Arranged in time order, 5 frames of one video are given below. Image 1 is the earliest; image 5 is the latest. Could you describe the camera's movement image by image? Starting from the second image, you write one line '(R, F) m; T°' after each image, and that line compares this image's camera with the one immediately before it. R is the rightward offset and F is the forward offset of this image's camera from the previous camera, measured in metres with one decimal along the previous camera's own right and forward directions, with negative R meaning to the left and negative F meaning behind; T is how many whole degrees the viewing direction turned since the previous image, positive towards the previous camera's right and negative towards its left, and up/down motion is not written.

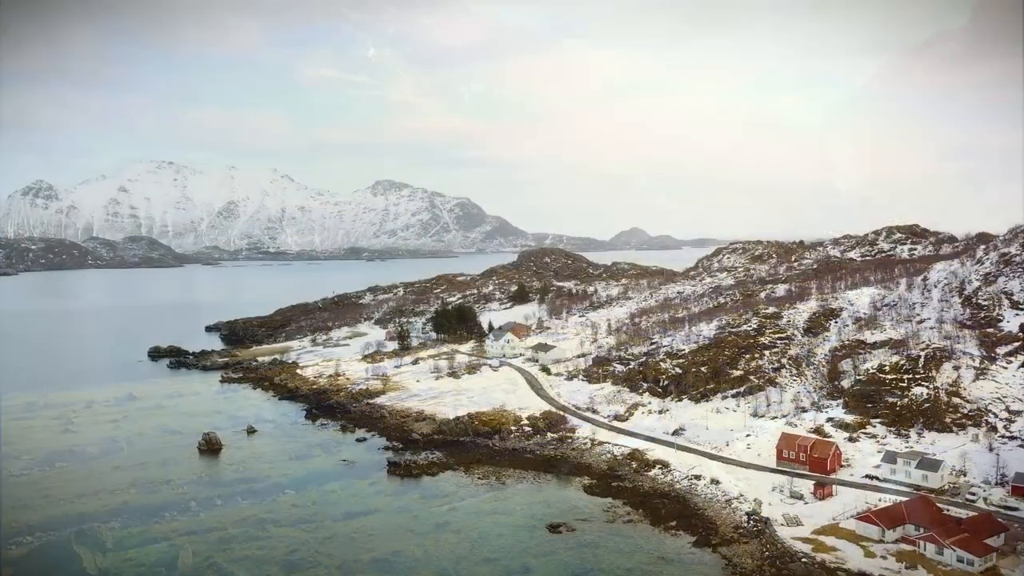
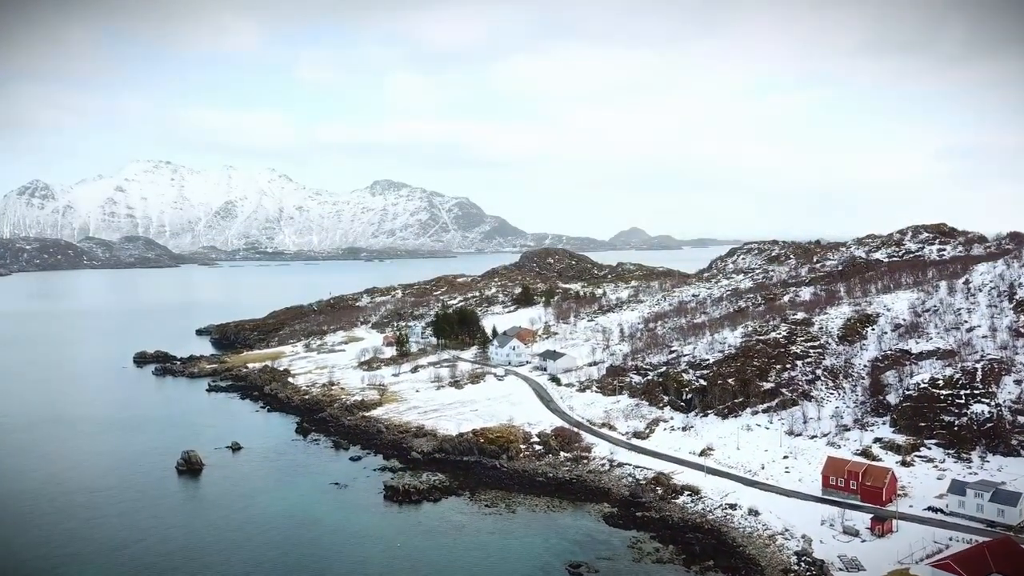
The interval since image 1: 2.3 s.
(-0.7, +4.2) m; 0°
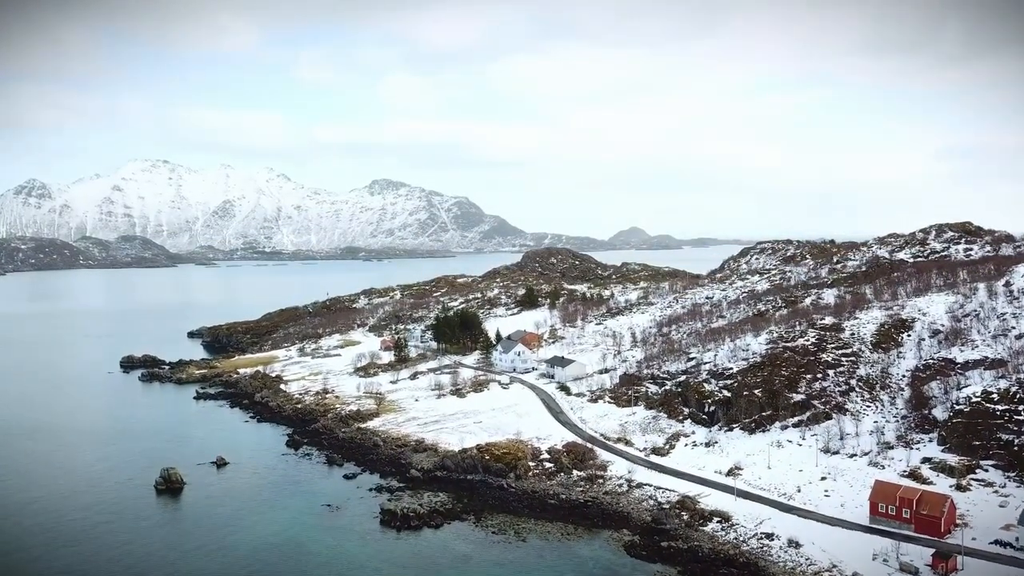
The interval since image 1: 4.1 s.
(-0.6, +3.5) m; 0°
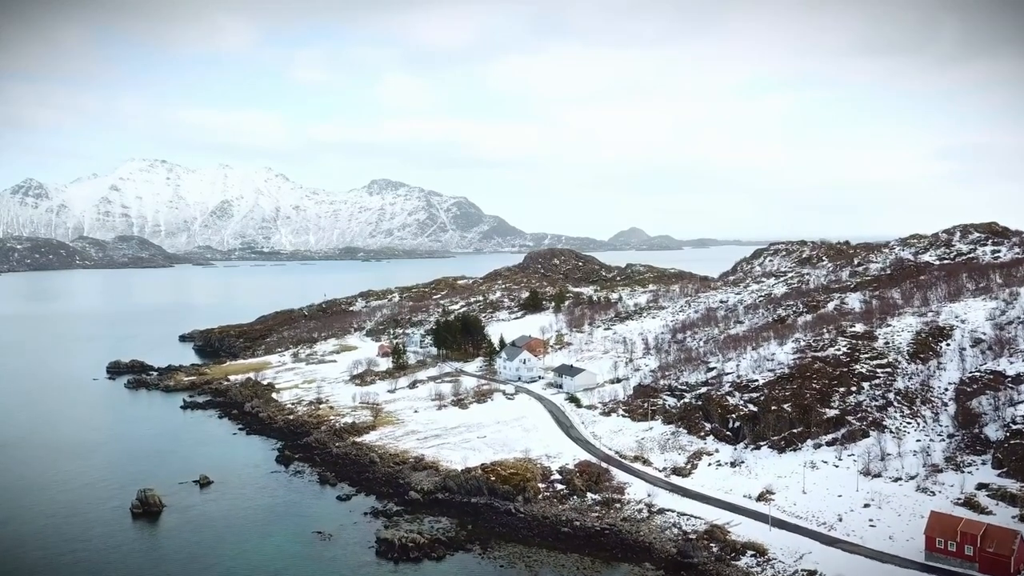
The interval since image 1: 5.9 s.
(-0.5, +3.2) m; 0°
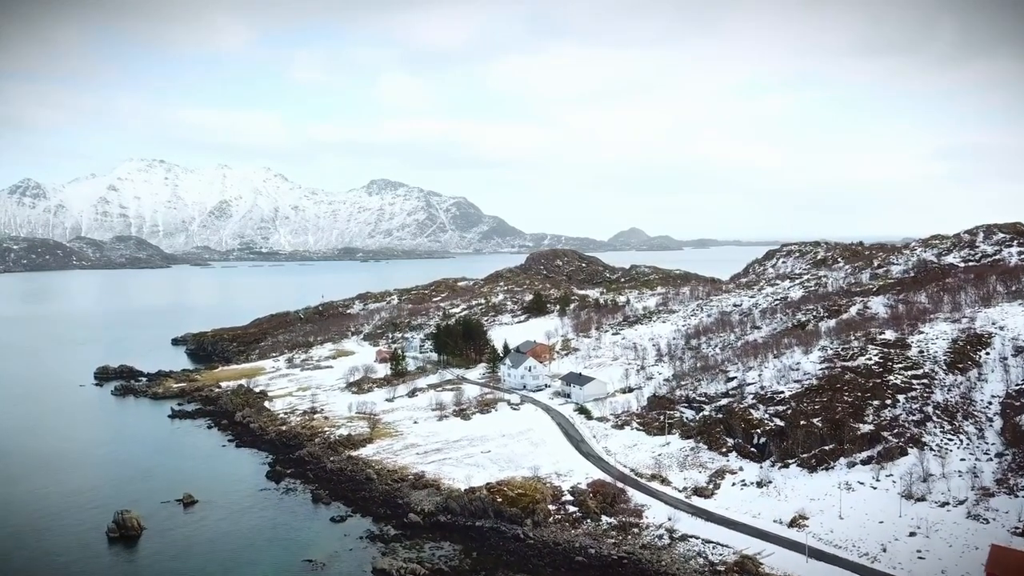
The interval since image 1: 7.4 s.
(-0.4, +2.8) m; 0°
